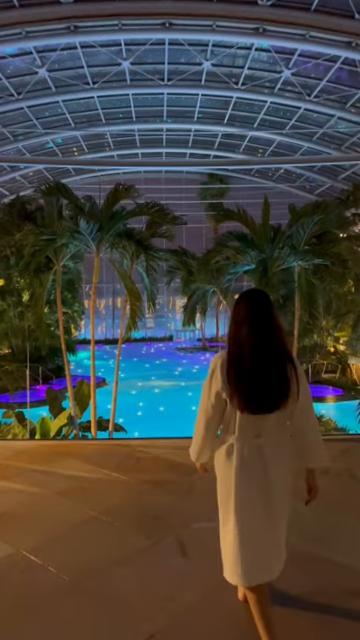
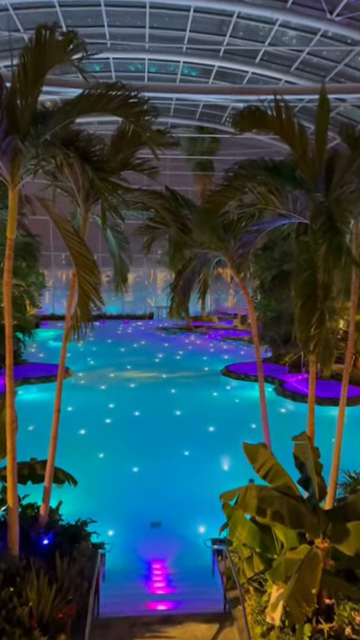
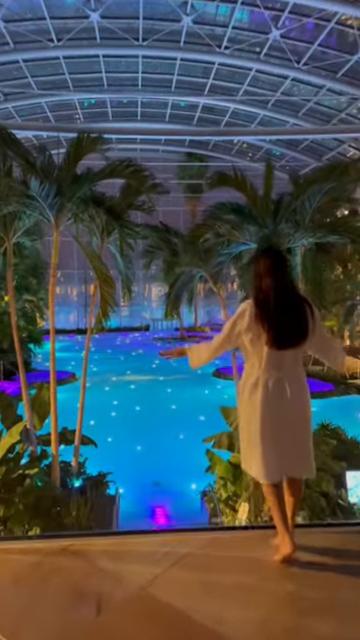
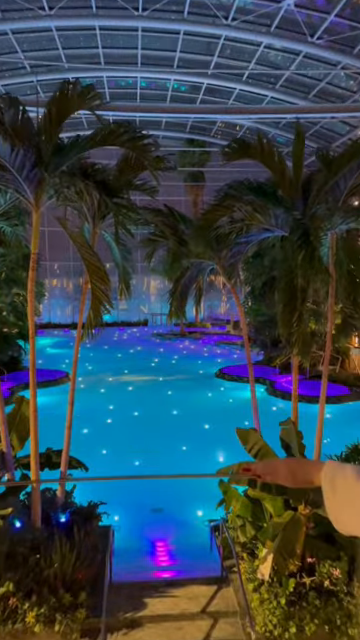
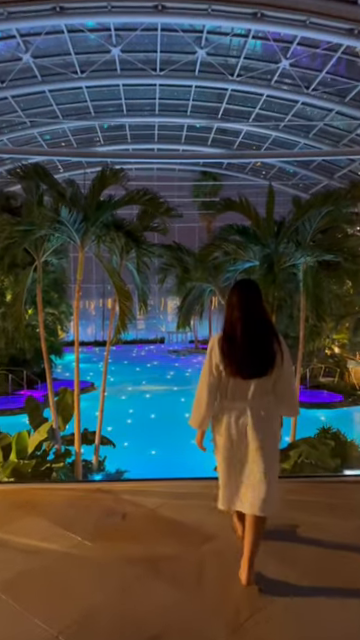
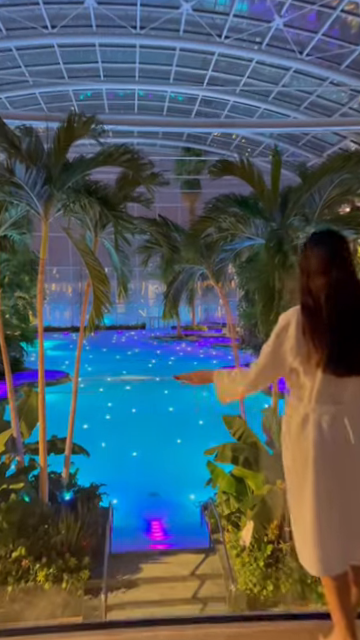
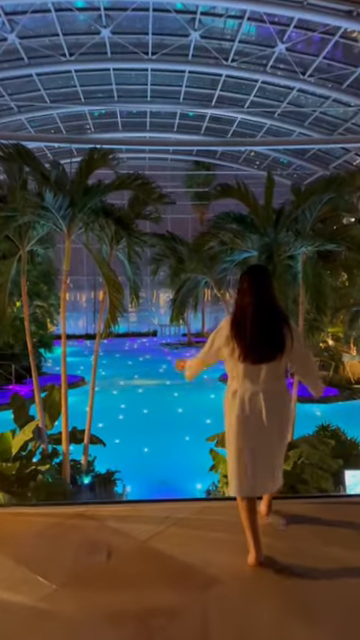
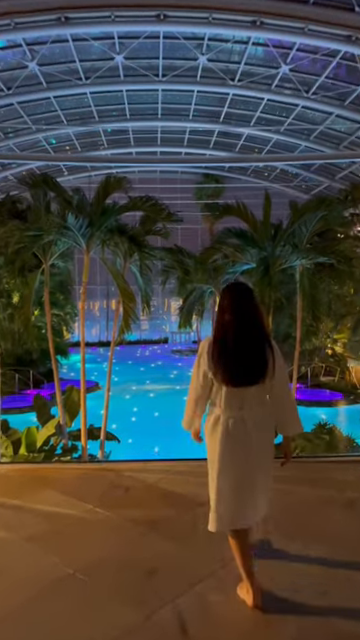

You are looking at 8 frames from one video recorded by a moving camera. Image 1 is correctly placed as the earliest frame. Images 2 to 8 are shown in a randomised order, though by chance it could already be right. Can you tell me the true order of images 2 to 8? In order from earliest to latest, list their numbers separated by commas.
8, 5, 7, 3, 6, 4, 2
